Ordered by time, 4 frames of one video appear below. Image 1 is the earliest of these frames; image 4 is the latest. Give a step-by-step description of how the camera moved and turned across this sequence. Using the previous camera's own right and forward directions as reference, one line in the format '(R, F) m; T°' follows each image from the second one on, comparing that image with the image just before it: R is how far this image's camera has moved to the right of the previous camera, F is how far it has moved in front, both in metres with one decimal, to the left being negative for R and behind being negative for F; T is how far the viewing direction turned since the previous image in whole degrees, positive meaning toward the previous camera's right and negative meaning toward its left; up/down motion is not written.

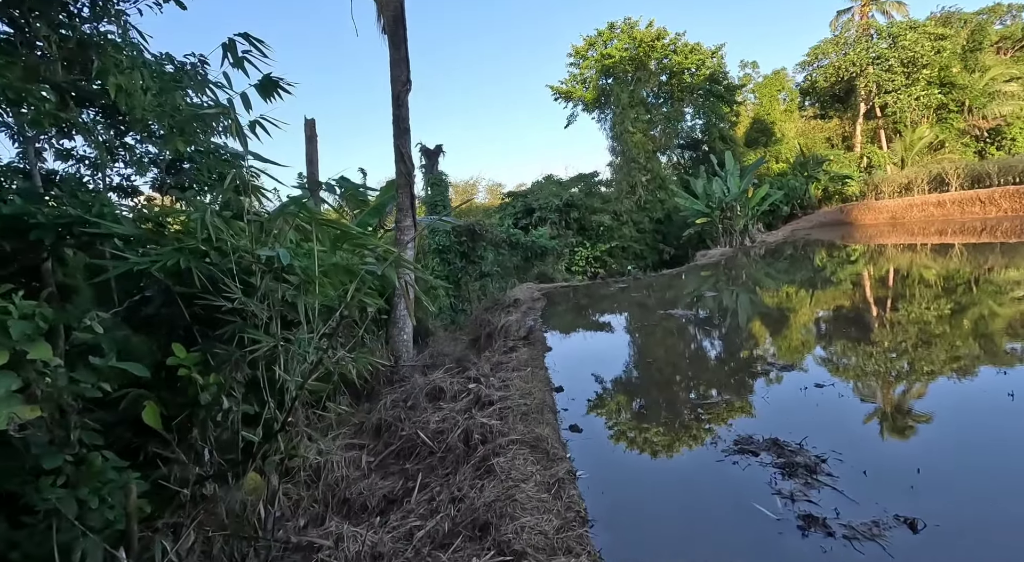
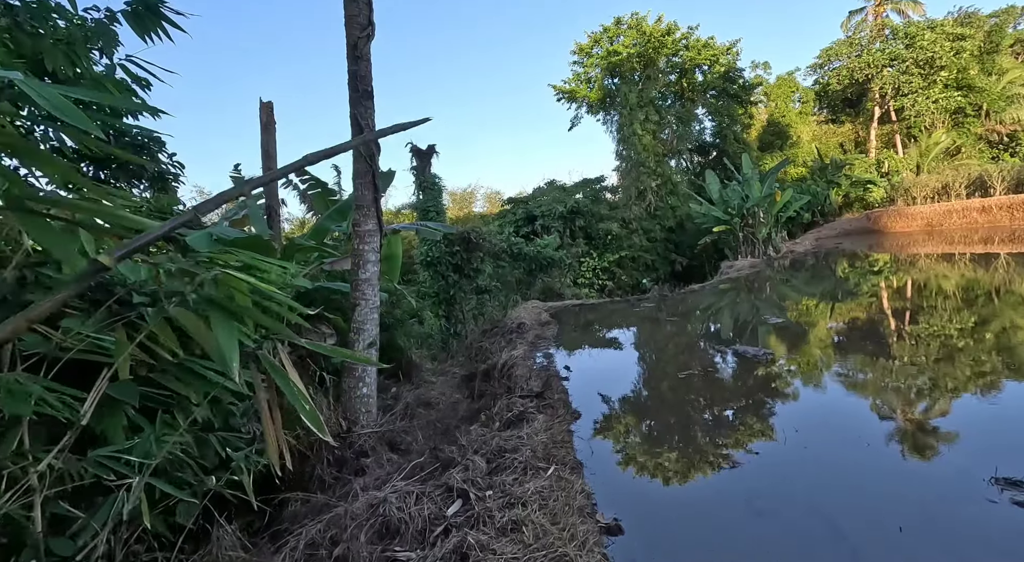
(0.0, +1.0) m; 0°
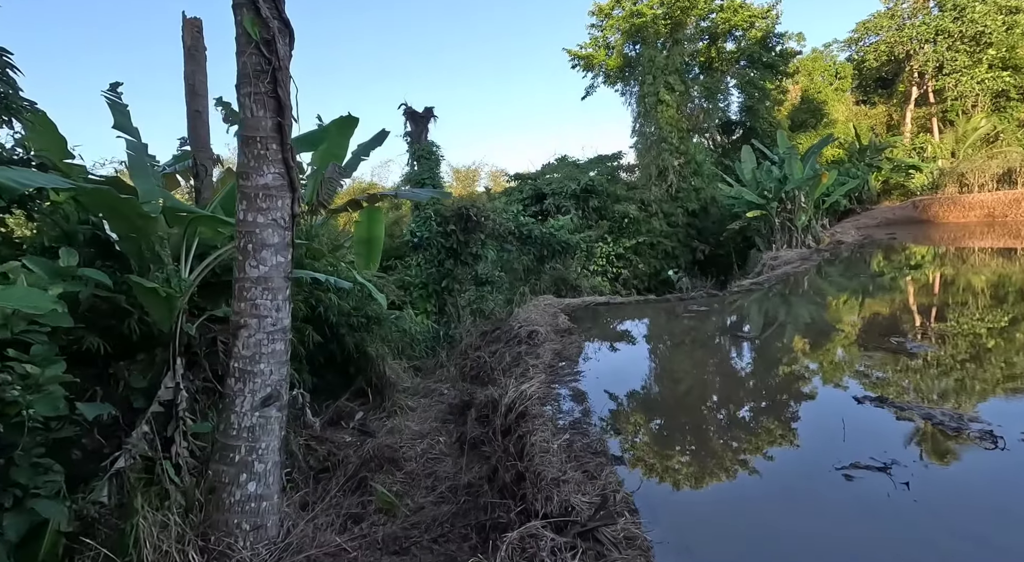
(0.0, +1.1) m; 0°
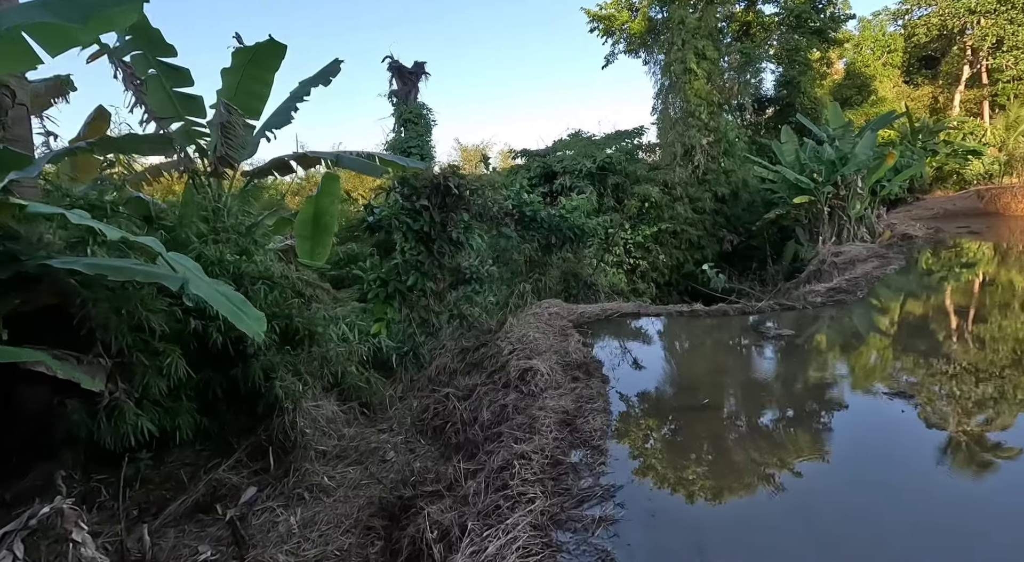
(+0.1, +1.2) m; -1°
